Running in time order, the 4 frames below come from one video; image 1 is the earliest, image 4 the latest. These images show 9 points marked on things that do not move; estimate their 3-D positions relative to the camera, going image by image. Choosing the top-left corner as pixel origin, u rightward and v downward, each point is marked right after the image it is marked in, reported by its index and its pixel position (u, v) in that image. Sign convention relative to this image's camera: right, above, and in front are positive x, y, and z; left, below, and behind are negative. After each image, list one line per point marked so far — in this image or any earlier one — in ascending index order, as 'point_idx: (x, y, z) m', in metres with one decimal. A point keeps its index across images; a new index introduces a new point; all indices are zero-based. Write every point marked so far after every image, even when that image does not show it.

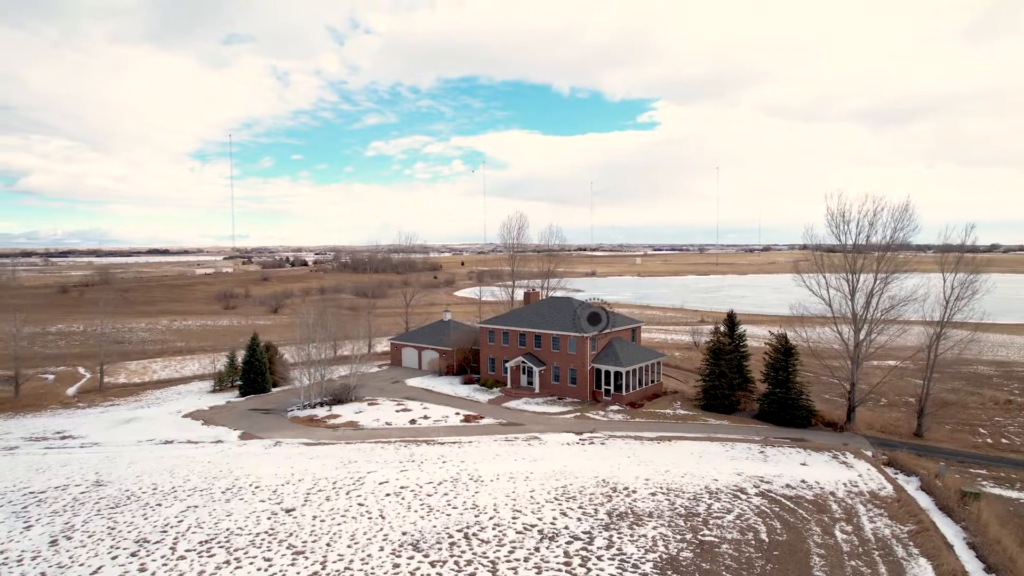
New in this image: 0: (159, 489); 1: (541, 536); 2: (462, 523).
0: (-10.6, -6.0, +15.9) m
1: (+0.7, -6.5, +13.9) m
2: (-1.4, -6.3, +14.3) m
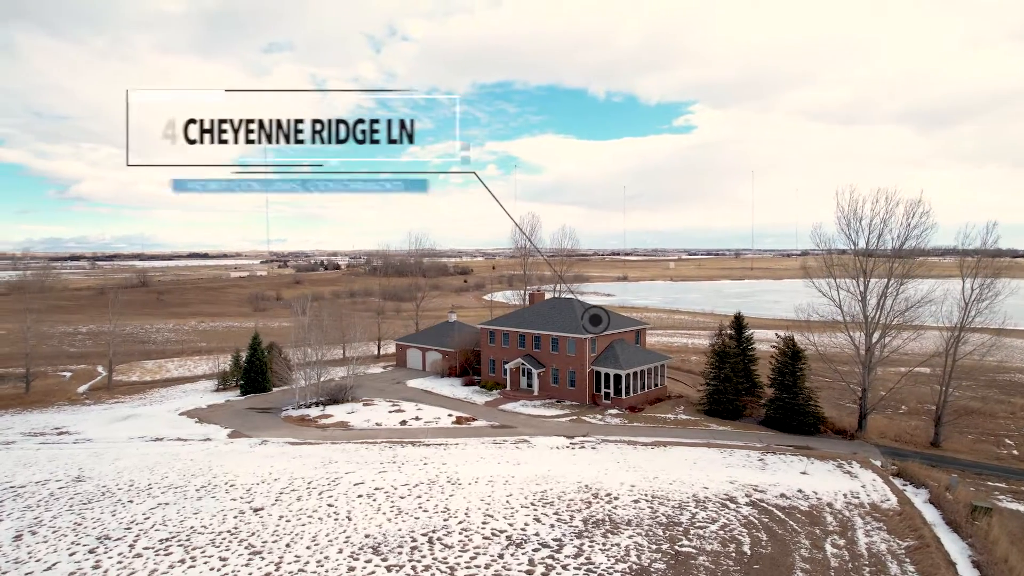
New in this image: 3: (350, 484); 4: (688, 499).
0: (-11.3, -5.9, +15.9) m
1: (-0.1, -6.4, +13.4) m
2: (-2.2, -6.3, +13.9) m
3: (-5.1, -6.1, +16.6) m
4: (+5.5, -6.7, +16.7) m
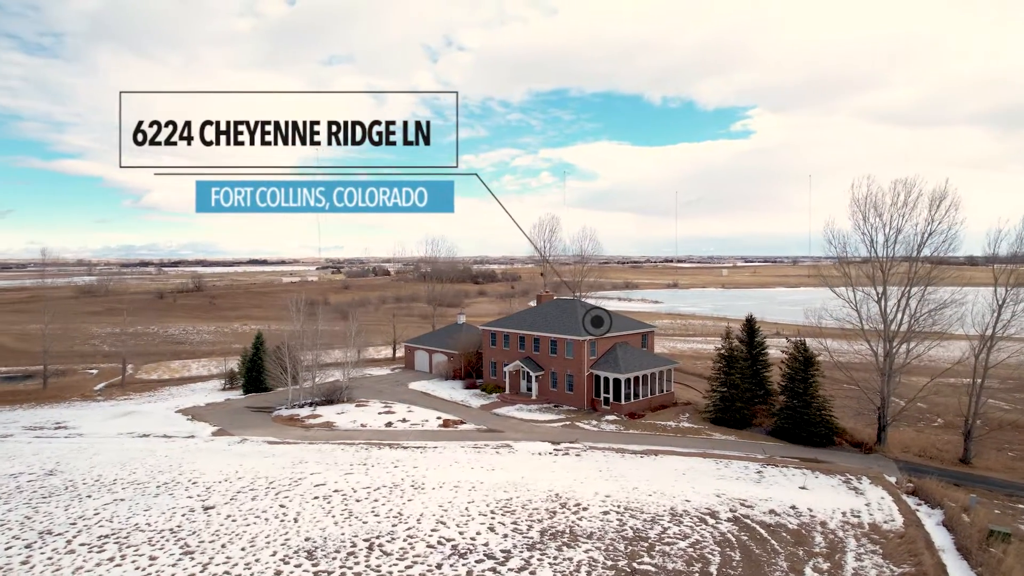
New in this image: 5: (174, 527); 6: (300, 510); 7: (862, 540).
0: (-12.4, -5.8, +16.0) m
1: (-1.4, -6.3, +12.6) m
2: (-3.5, -6.1, +13.3) m
3: (-6.1, -6.0, +16.2) m
4: (+4.5, -6.6, +15.6) m
5: (-8.4, -5.9, +13.1) m
6: (-5.7, -6.0, +14.3) m
7: (+9.7, -7.0, +14.7) m
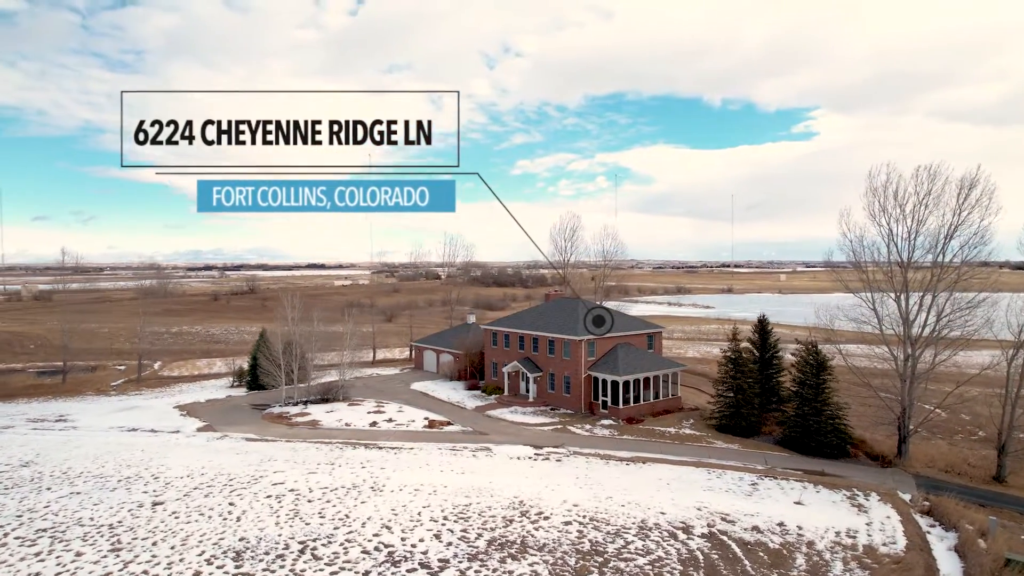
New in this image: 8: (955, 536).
0: (-13.5, -5.6, +16.1) m
1: (-2.8, -6.1, +11.9) m
2: (-4.8, -6.0, +12.8) m
3: (-7.3, -5.8, +15.9) m
4: (+3.3, -6.4, +14.4) m
5: (-9.7, -5.7, +13.0) m
6: (-7.0, -5.8, +14.0) m
7: (+8.4, -6.8, +13.1) m
8: (+12.6, -7.0, +15.1) m
